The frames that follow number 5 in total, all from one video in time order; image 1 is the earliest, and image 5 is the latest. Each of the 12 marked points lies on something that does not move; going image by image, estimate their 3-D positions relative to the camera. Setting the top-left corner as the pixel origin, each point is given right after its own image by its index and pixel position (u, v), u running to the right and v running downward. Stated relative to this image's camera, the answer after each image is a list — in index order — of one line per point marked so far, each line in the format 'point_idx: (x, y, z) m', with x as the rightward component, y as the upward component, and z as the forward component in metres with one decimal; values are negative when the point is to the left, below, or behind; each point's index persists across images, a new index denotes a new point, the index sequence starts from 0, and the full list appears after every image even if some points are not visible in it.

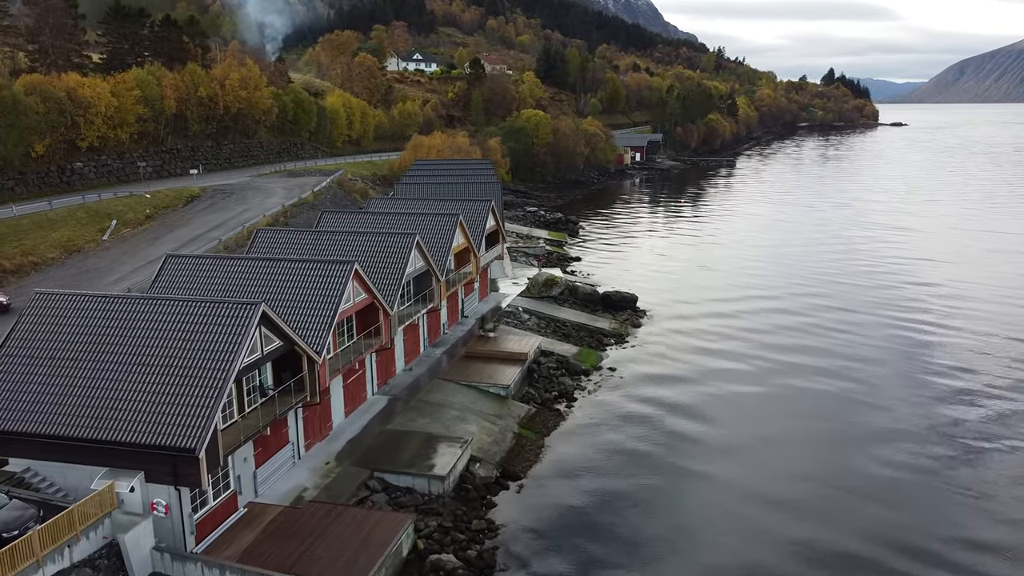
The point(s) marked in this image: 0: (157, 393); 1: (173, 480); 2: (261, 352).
0: (-8.3, -2.4, +17.4) m
1: (-7.7, -4.3, +16.9) m
2: (-6.6, -1.7, +19.4) m
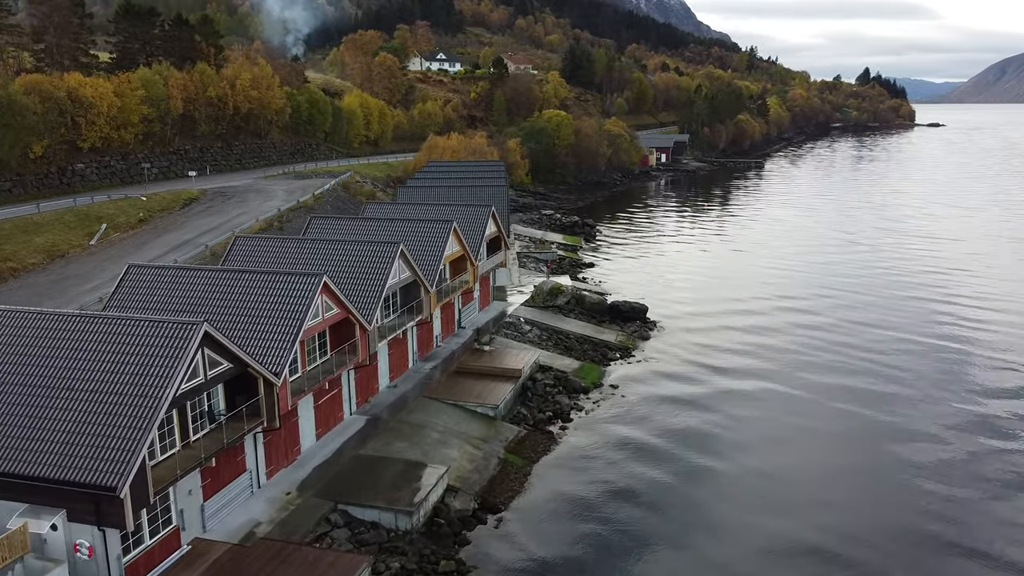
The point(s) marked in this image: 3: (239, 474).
0: (-9.2, -2.8, +15.8) m
1: (-8.5, -4.8, +15.3) m
2: (-7.3, -2.1, +17.7) m
3: (-7.3, -5.0, +20.0) m
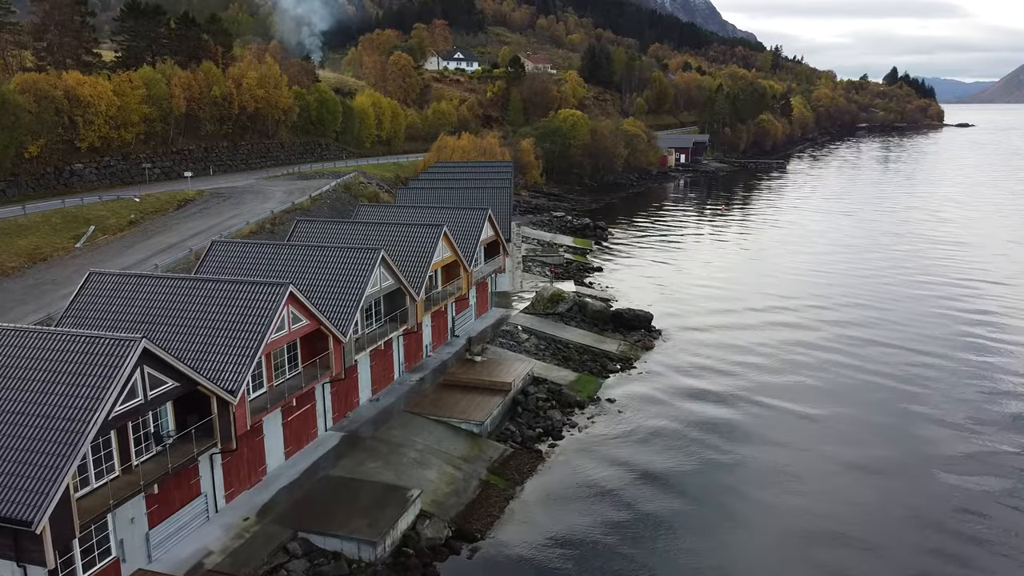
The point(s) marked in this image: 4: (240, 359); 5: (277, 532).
0: (-10.0, -3.1, +14.6) m
1: (-9.4, -5.0, +14.0) m
2: (-8.1, -2.4, +16.4) m
3: (-8.0, -5.3, +18.7) m
4: (-7.0, -1.8, +19.1) m
5: (-6.1, -6.3, +19.2) m
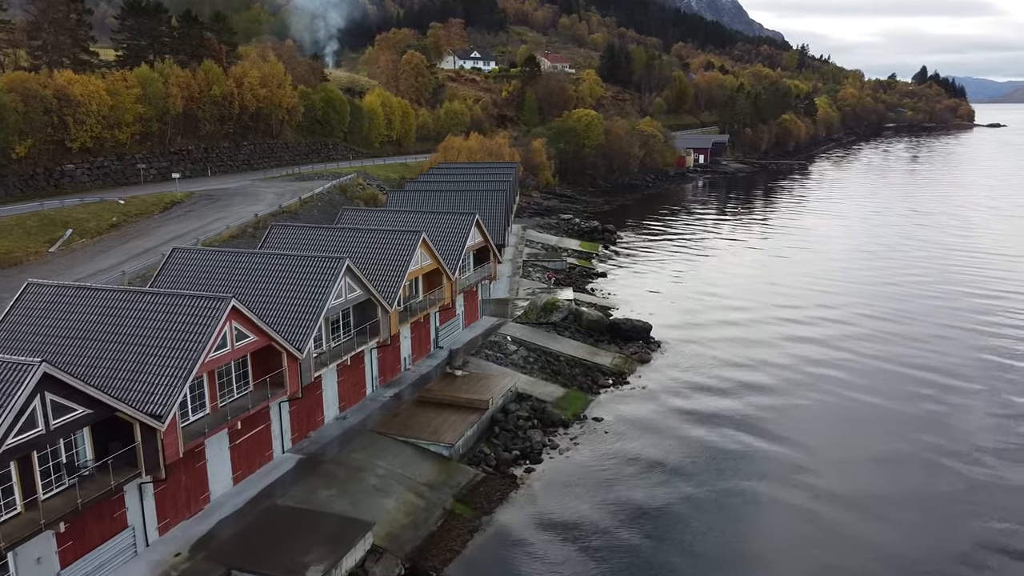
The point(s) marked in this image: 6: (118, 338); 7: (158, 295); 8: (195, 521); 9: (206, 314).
0: (-11.2, -3.5, +13.1) m
1: (-10.6, -5.4, +12.5) m
2: (-9.2, -2.7, +14.9) m
3: (-9.1, -5.6, +17.2) m
4: (-8.1, -2.2, +17.5) m
5: (-7.2, -6.7, +17.7) m
6: (-9.9, -1.2, +18.6) m
7: (-9.2, -0.2, +19.3) m
8: (-8.2, -6.0, +19.3) m
9: (-7.7, -0.6, +18.7) m
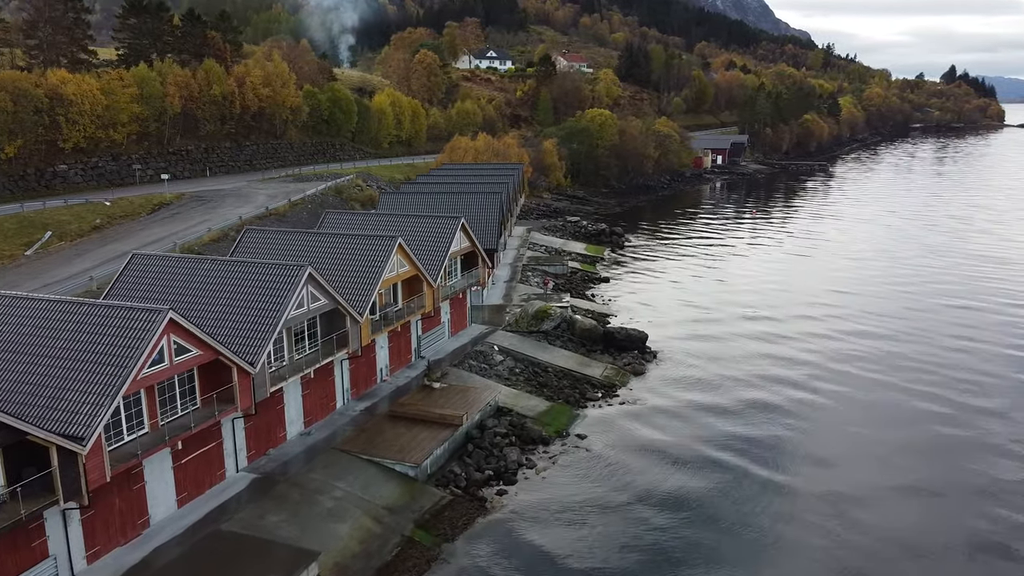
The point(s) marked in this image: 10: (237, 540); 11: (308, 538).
0: (-12.4, -3.7, +12.0) m
1: (-11.9, -5.7, +11.4) m
2: (-10.4, -3.0, +13.8) m
3: (-10.3, -5.9, +16.0) m
4: (-9.2, -2.5, +16.3) m
5: (-8.3, -7.0, +16.5) m
6: (-10.9, -1.5, +17.5) m
7: (-10.3, -0.4, +18.2) m
8: (-9.3, -6.3, +18.1) m
9: (-8.8, -0.9, +17.5) m
10: (-7.0, -6.4, +19.0) m
11: (-5.3, -6.5, +19.6) m
